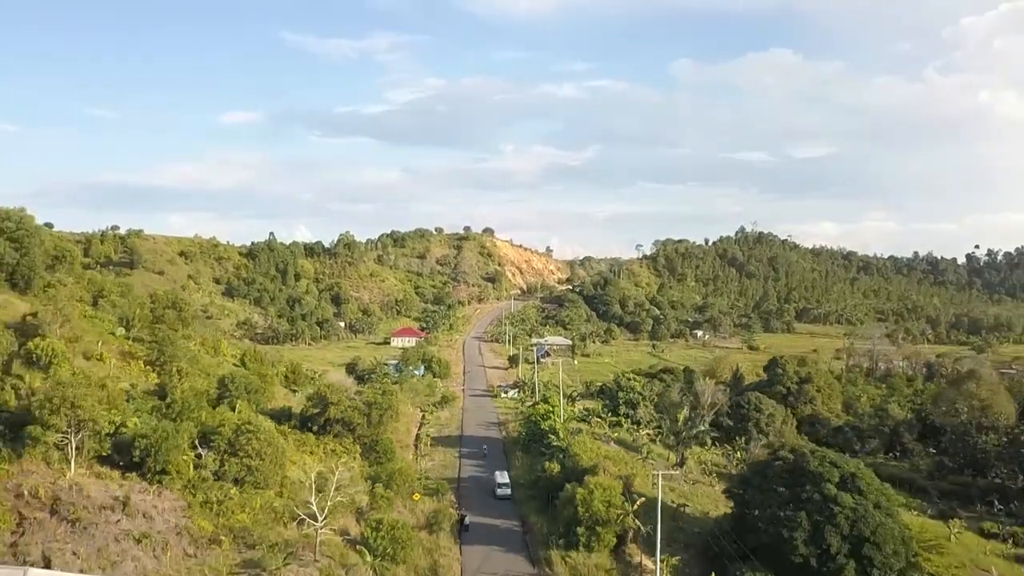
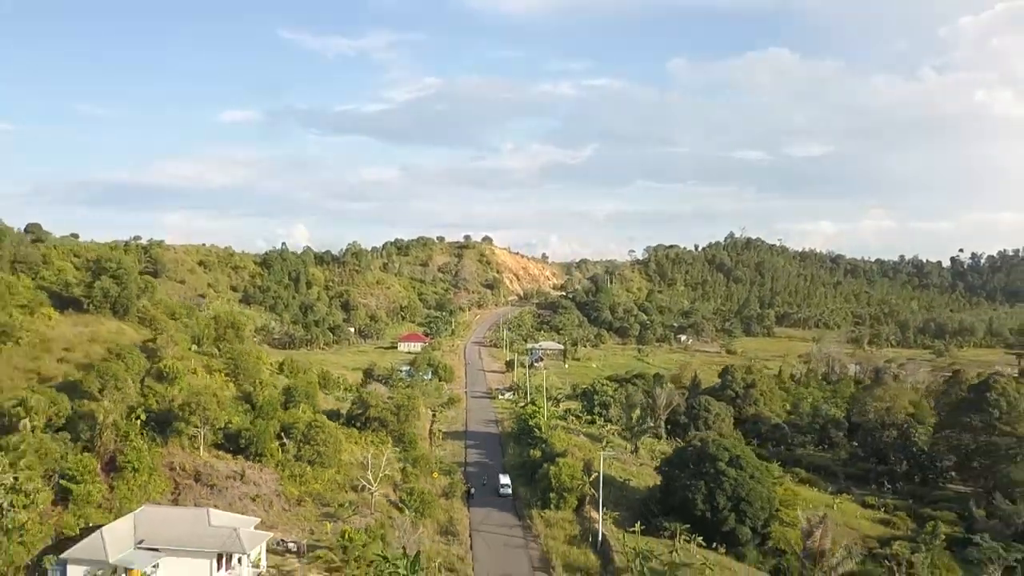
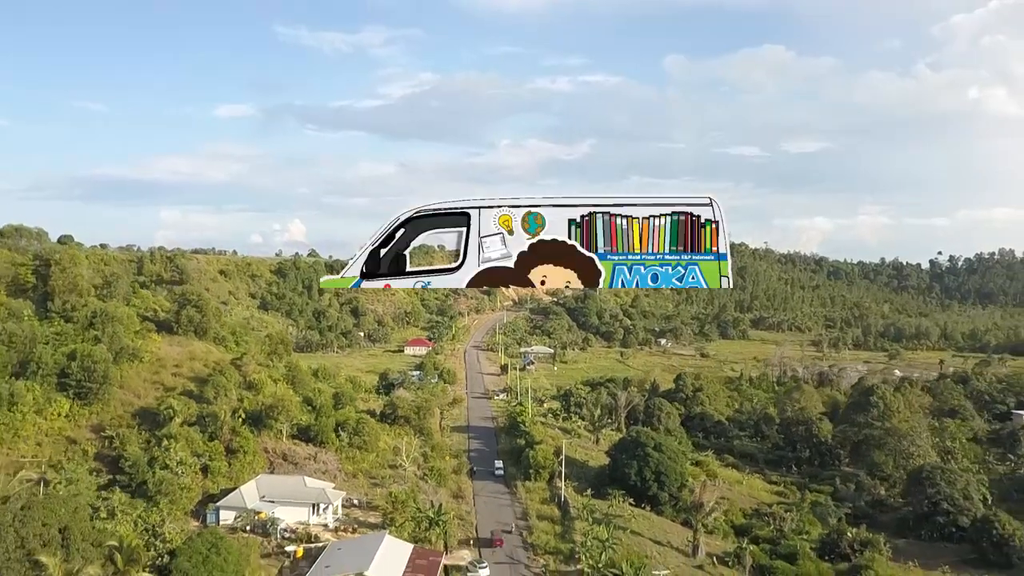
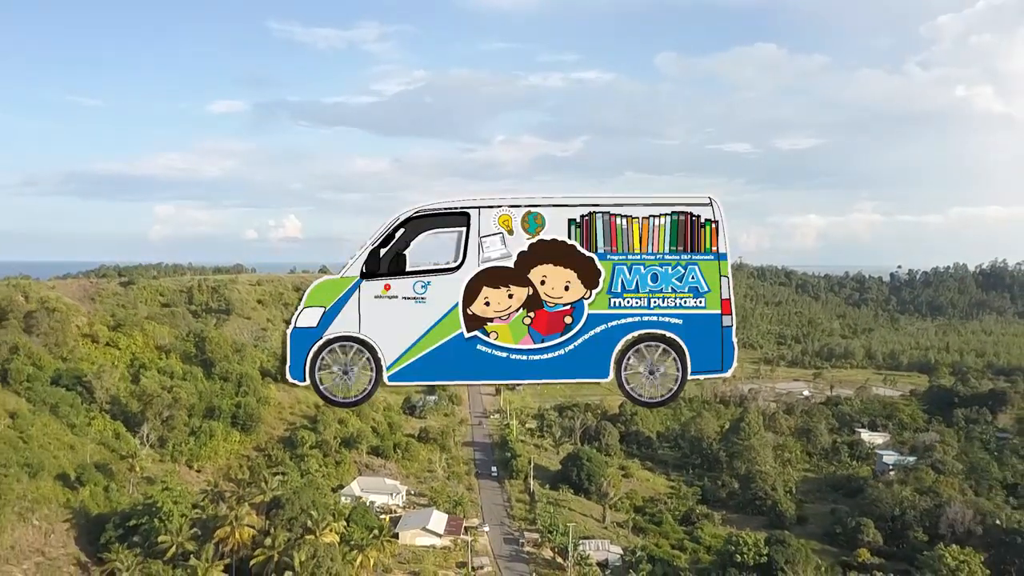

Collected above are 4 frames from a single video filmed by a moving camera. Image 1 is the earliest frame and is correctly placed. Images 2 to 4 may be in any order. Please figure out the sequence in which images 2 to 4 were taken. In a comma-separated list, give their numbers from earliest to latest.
2, 3, 4
